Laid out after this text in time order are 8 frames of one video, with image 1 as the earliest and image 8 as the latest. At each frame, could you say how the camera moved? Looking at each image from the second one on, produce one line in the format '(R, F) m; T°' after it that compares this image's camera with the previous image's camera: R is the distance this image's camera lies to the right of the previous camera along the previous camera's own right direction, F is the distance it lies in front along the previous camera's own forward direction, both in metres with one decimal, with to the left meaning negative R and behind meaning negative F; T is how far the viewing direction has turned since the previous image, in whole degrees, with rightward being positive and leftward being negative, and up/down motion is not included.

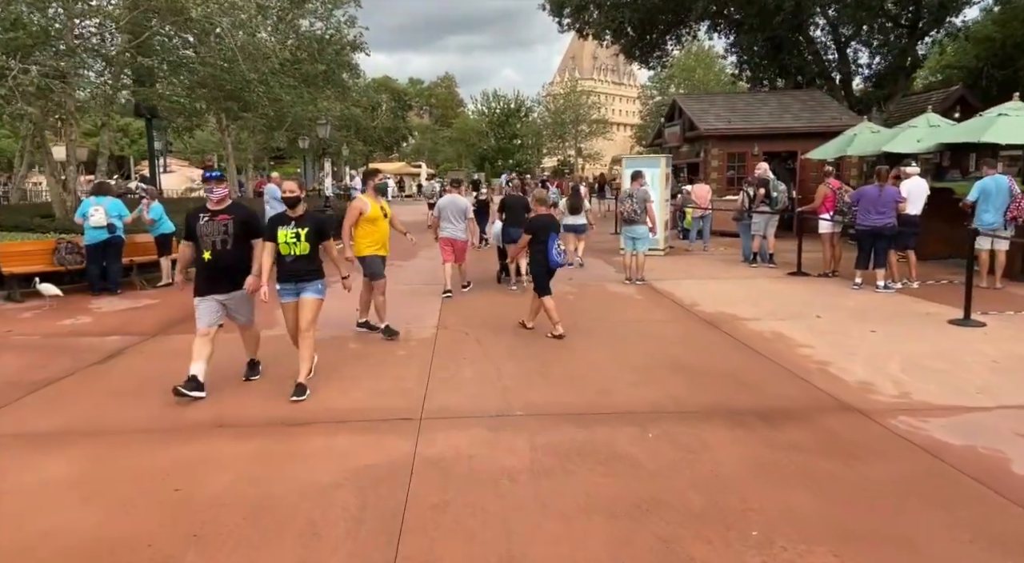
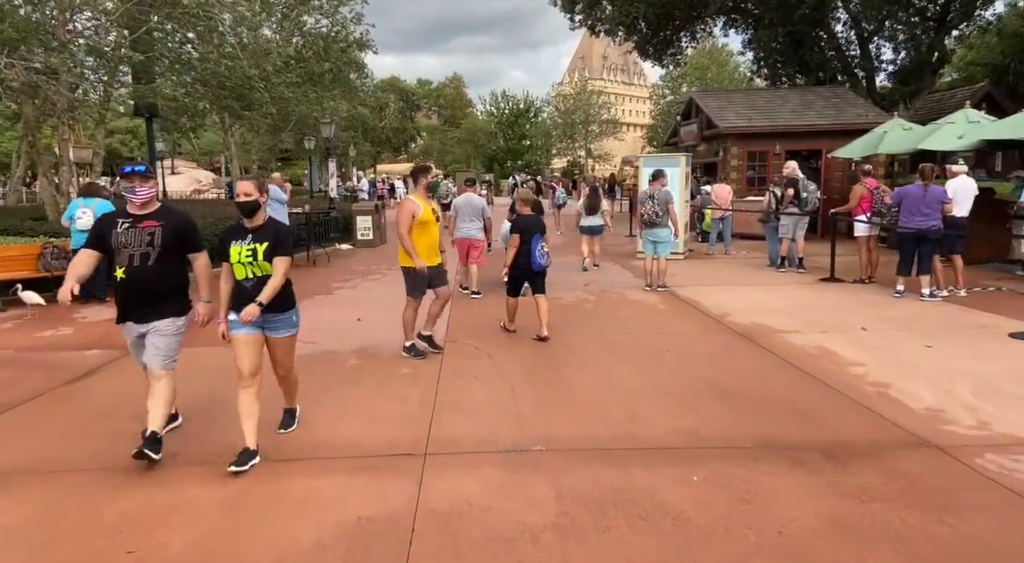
(-0.1, +0.6) m; -1°
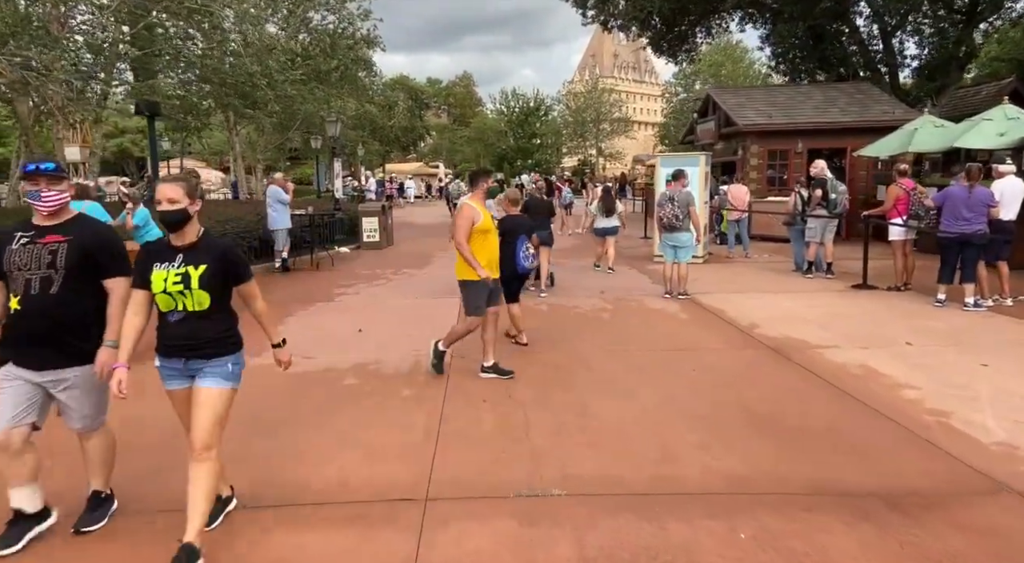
(0.0, +0.5) m; -1°
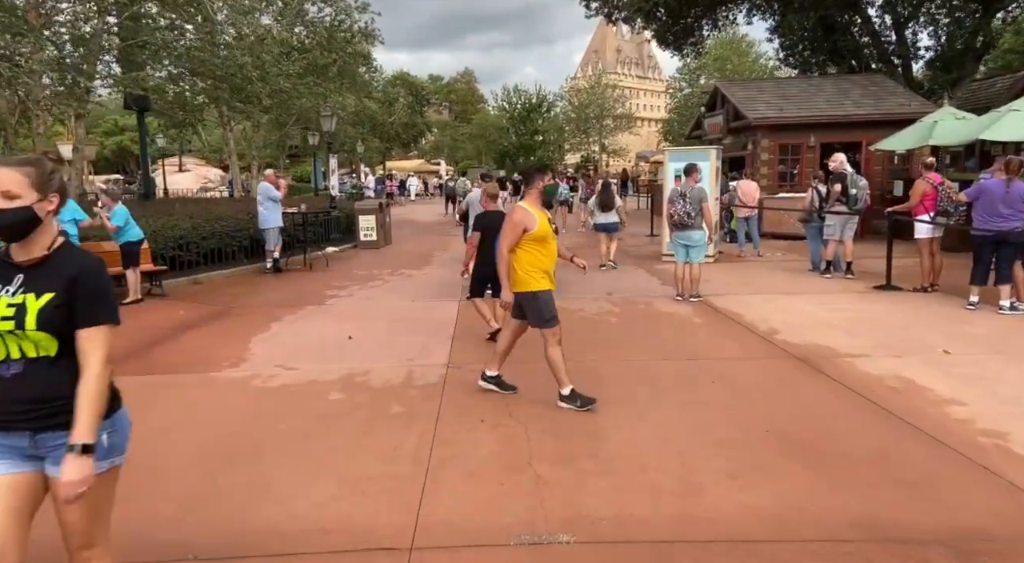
(0.0, +0.5) m; 0°
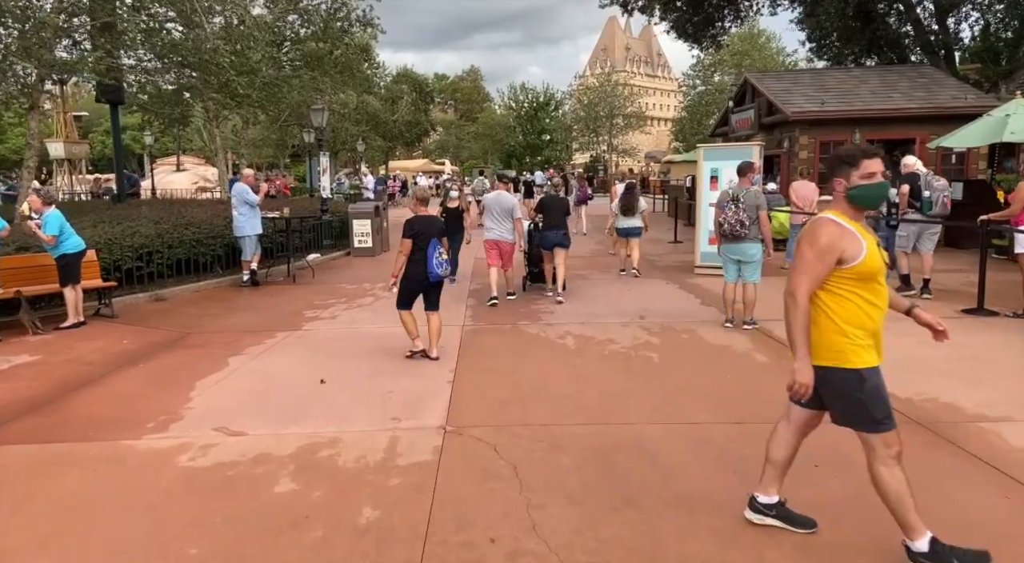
(-0.1, +1.4) m; 0°
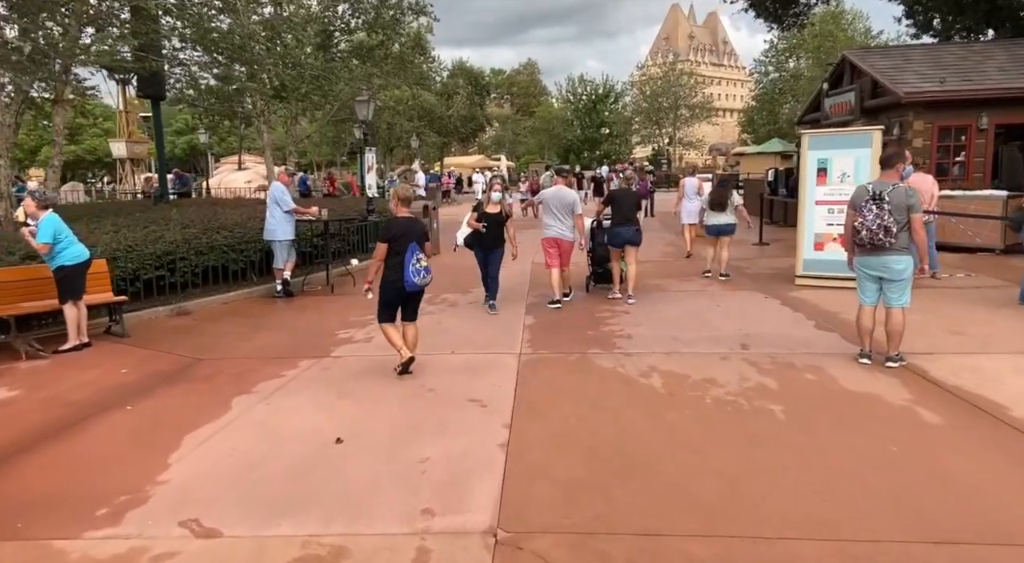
(-0.1, +1.3) m; -5°
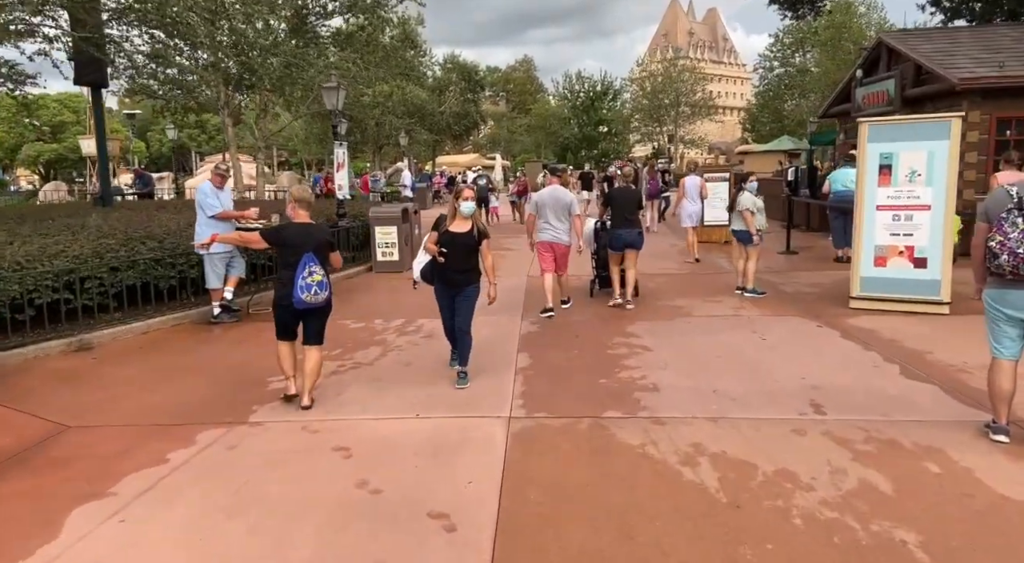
(+0.1, +1.6) m; 0°
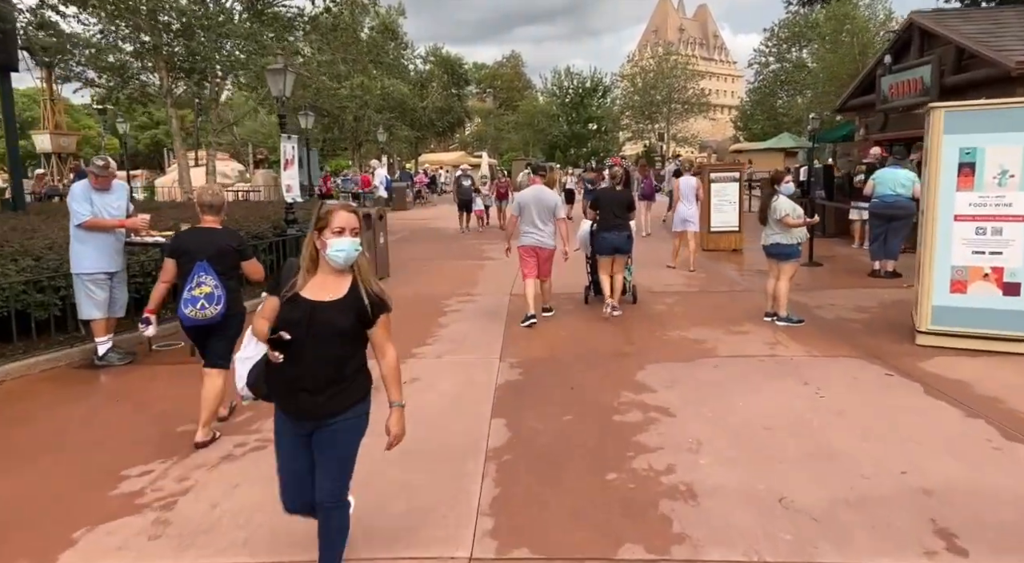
(+0.1, +1.6) m; +1°
